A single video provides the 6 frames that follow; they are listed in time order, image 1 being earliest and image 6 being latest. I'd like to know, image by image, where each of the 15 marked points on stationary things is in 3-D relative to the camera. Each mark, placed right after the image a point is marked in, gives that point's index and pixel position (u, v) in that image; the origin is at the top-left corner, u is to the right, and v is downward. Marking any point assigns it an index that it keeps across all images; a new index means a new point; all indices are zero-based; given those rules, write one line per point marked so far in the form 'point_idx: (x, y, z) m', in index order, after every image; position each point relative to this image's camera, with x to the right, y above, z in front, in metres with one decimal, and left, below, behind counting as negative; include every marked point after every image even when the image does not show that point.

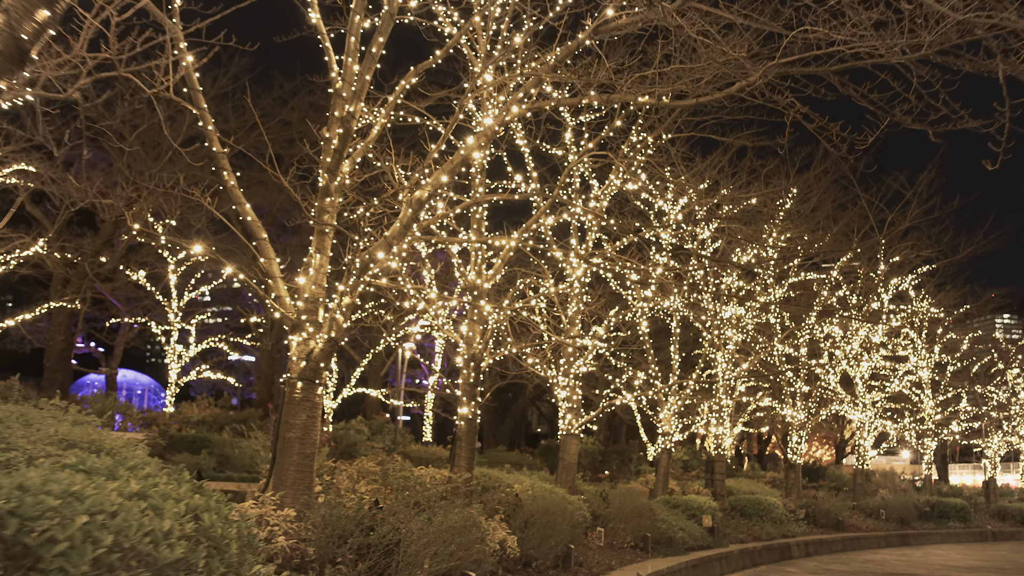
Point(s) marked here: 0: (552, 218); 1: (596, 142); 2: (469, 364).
0: (+0.5, +0.9, +11.6) m
1: (+1.2, +2.1, +12.6) m
2: (-0.5, -0.8, +10.1) m
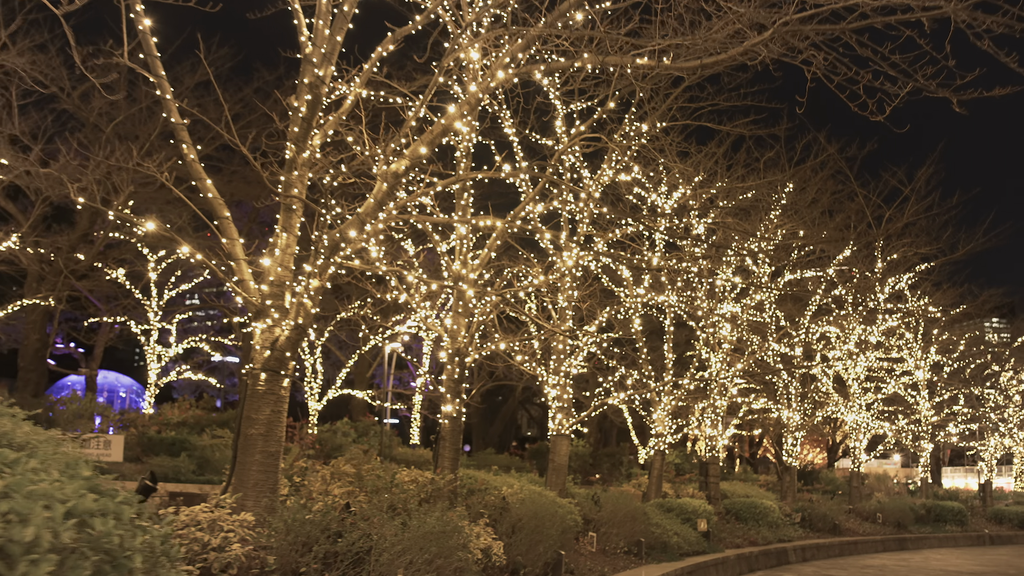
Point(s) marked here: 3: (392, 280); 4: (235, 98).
0: (+0.4, +1.0, +11.1) m
1: (+1.0, +2.2, +12.1) m
2: (-0.6, -0.7, +9.5) m
3: (-1.3, +0.1, +9.6) m
4: (-5.3, +3.6, +17.5) m
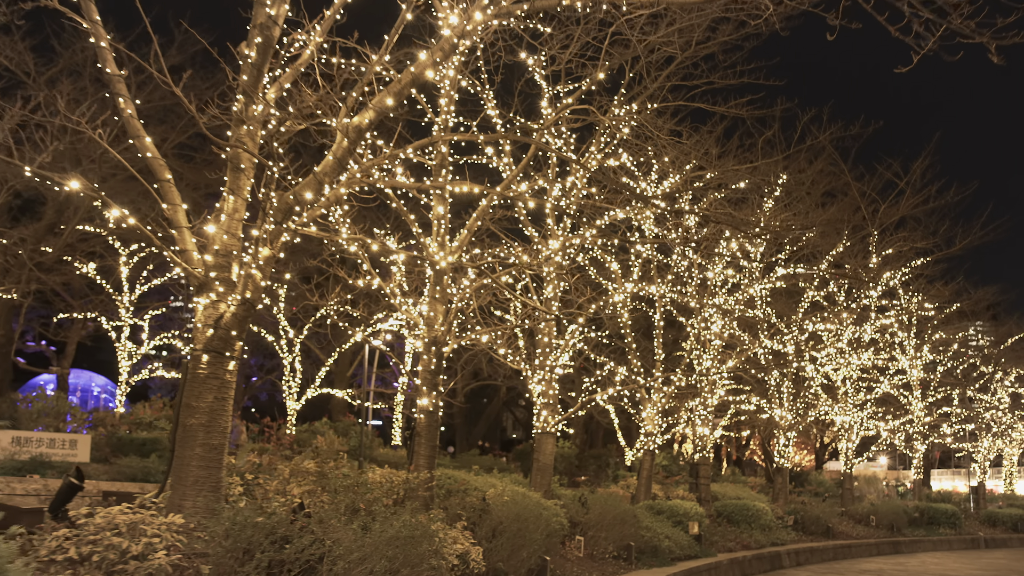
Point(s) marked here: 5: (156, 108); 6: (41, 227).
0: (+0.2, +1.2, +10.4) m
1: (+0.8, +2.3, +11.4) m
2: (-0.8, -0.6, +8.8) m
3: (-1.5, +0.3, +8.9) m
4: (-5.5, +3.8, +16.7) m
5: (-7.0, +3.6, +18.2) m
6: (-9.7, +1.3, +18.9) m
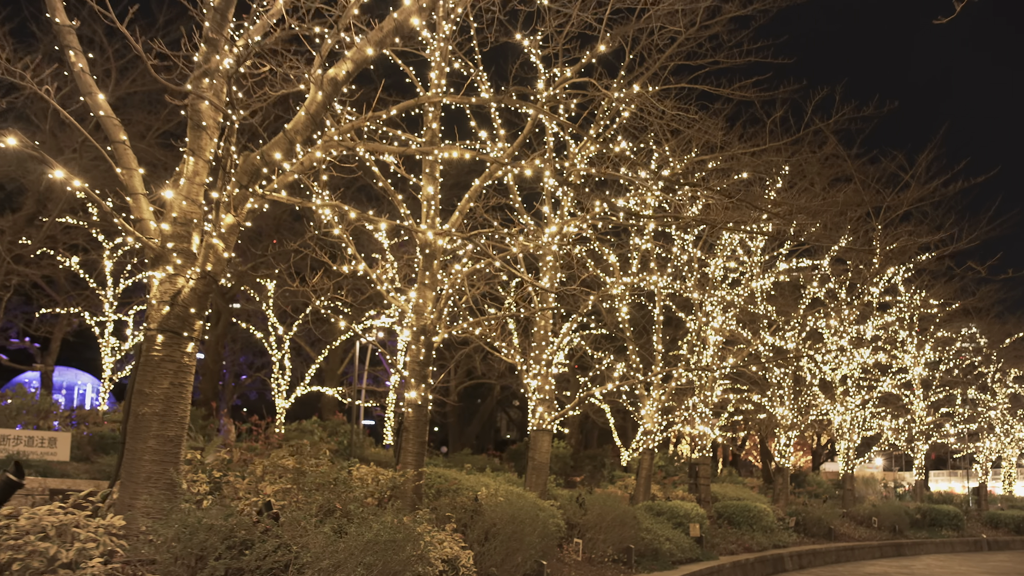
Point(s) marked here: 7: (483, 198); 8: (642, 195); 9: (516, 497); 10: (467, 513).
0: (+0.1, +1.3, +9.8) m
1: (+0.8, +2.4, +10.9) m
2: (-0.8, -0.5, +8.3) m
3: (-1.5, +0.4, +8.3) m
4: (-5.6, +3.9, +16.2) m
5: (-7.1, +3.7, +17.6) m
6: (-9.8, +1.4, +18.3) m
7: (-0.3, +1.0, +10.0) m
8: (+1.7, +1.2, +12.1) m
9: (0.0, -2.0, +8.8) m
10: (-0.4, -2.1, +8.5) m
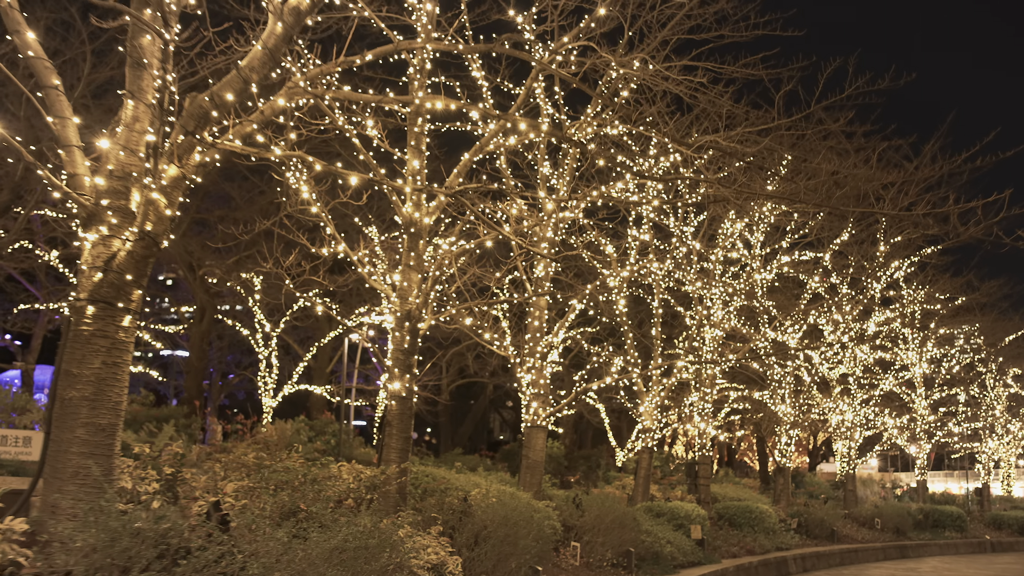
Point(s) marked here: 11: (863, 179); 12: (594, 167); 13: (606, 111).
0: (0.0, +1.4, +9.2) m
1: (+0.7, +2.6, +10.2) m
2: (-0.9, -0.3, +7.7) m
3: (-1.6, +0.5, +7.7) m
4: (-5.8, +4.0, +15.5) m
5: (-7.3, +3.8, +16.9) m
6: (-9.9, +1.5, +17.6) m
7: (-0.4, +1.1, +9.4) m
8: (+1.6, +1.4, +11.5) m
9: (0.0, -1.9, +8.2) m
10: (-0.5, -1.9, +7.8) m
11: (+4.6, +1.5, +12.0) m
12: (+1.0, +1.4, +10.9) m
13: (+1.2, +2.2, +11.4) m
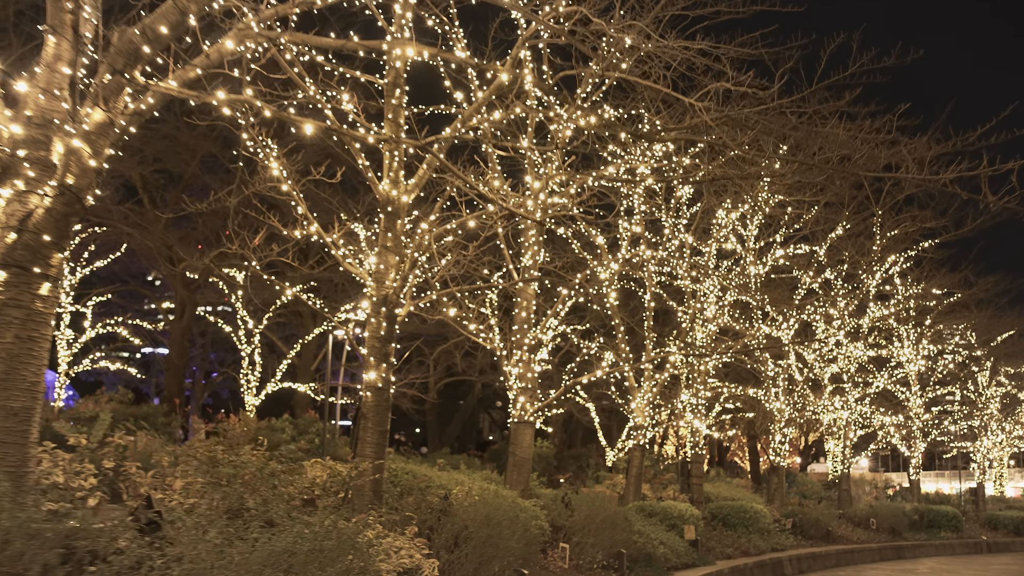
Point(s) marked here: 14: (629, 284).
0: (-0.1, +1.5, +8.7) m
1: (+0.5, +2.7, +9.8) m
2: (-1.0, -0.2, +7.2) m
3: (-1.7, +0.7, +7.2) m
4: (-6.0, +4.1, +15.0) m
5: (-7.5, +3.9, +16.4) m
6: (-10.1, +1.6, +17.0) m
7: (-0.5, +1.2, +8.9) m
8: (+1.5, +1.5, +11.1) m
9: (-0.2, -1.8, +7.7) m
10: (-0.6, -1.8, +7.3) m
11: (+4.4, +1.6, +11.6) m
12: (+0.8, +1.6, +10.5) m
13: (+1.0, +2.3, +10.9) m
14: (+2.0, +0.1, +15.6) m
